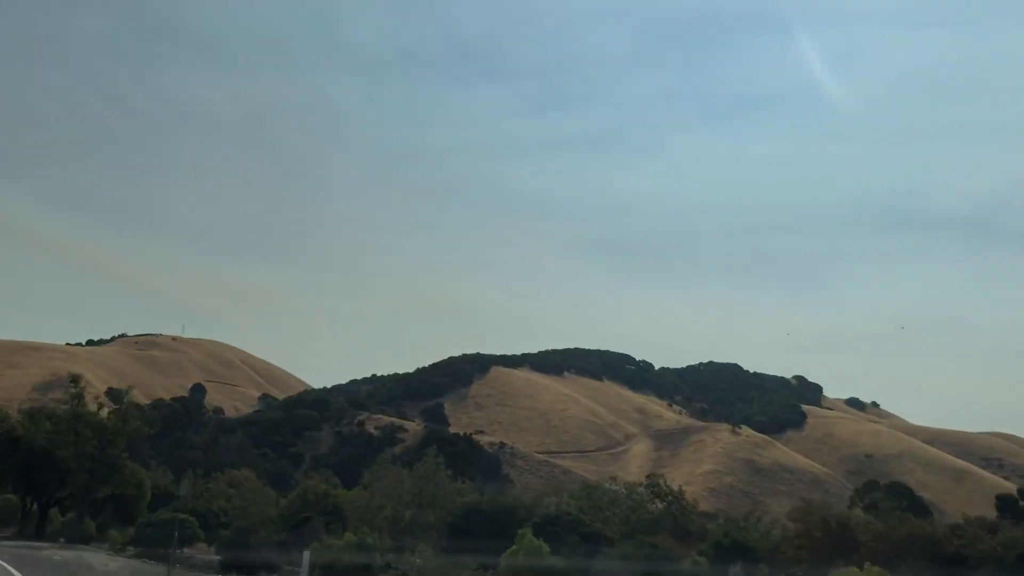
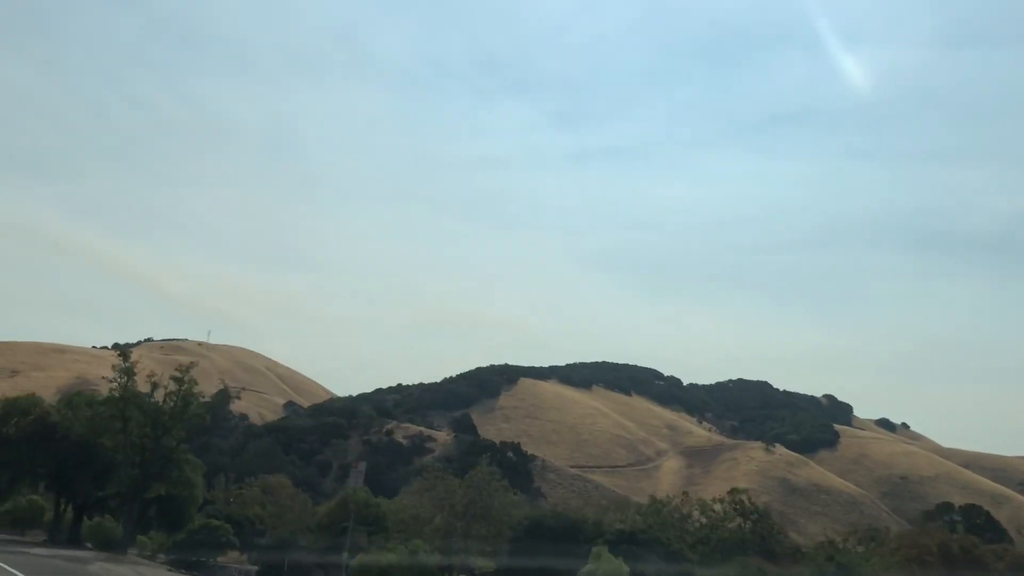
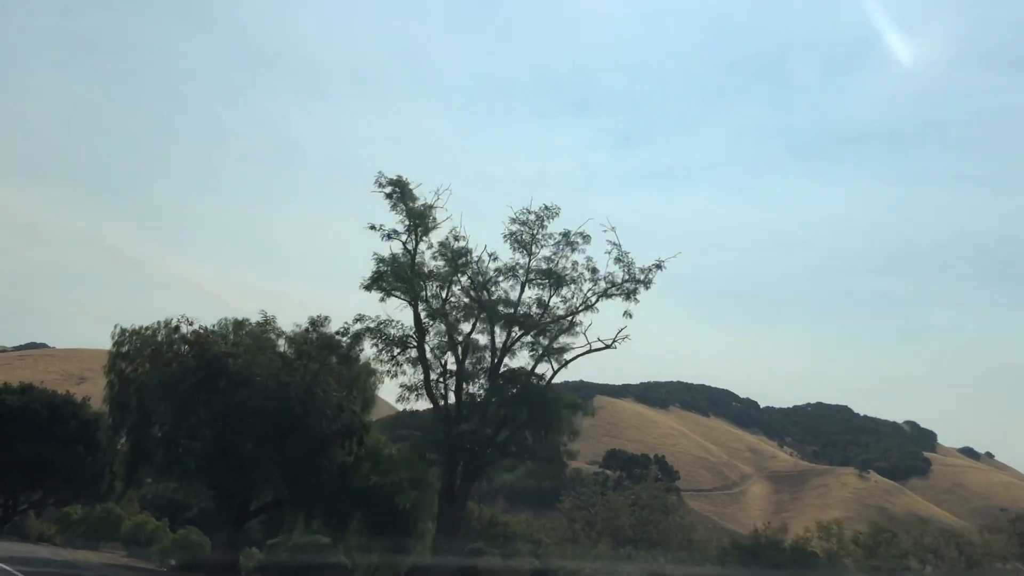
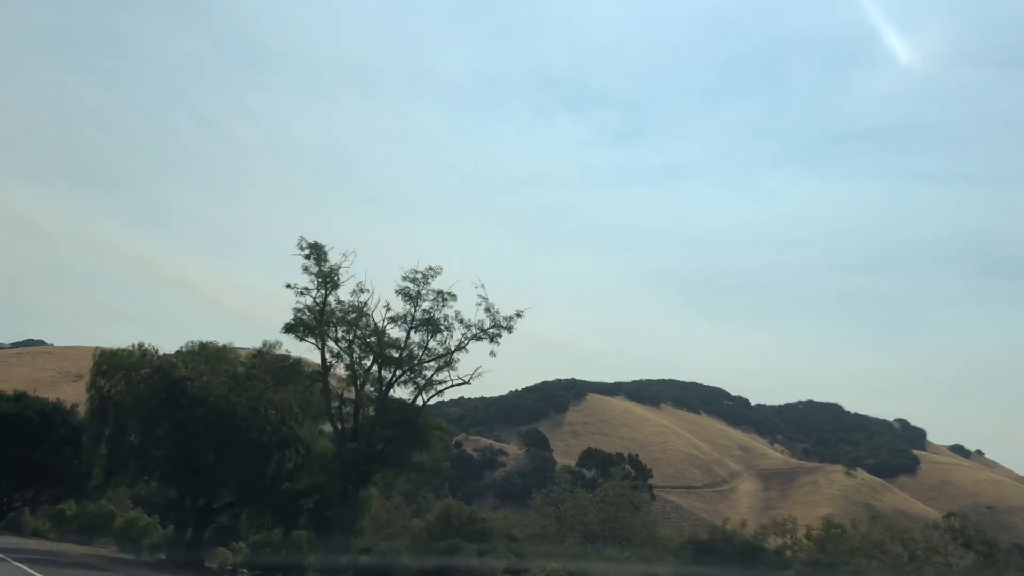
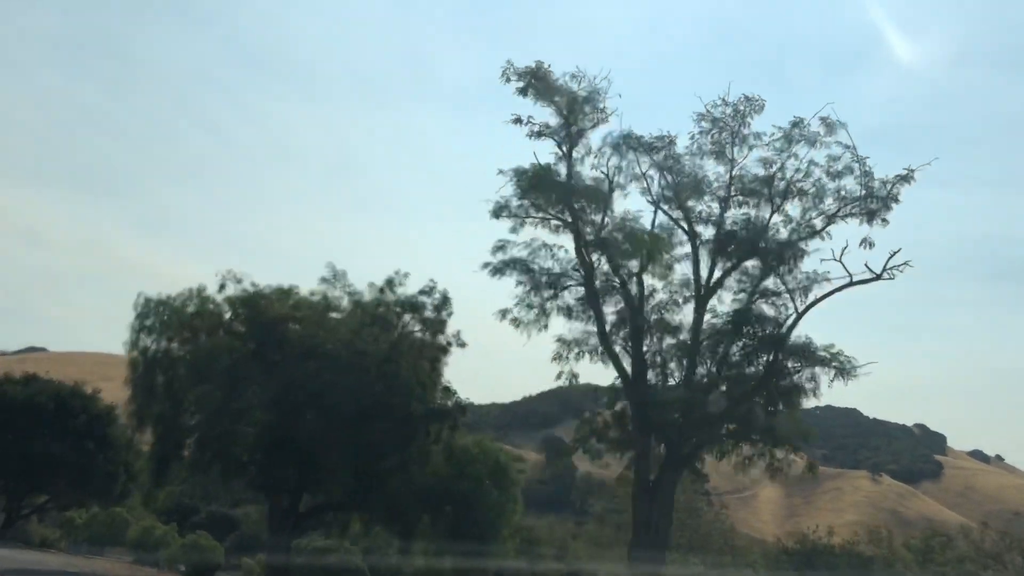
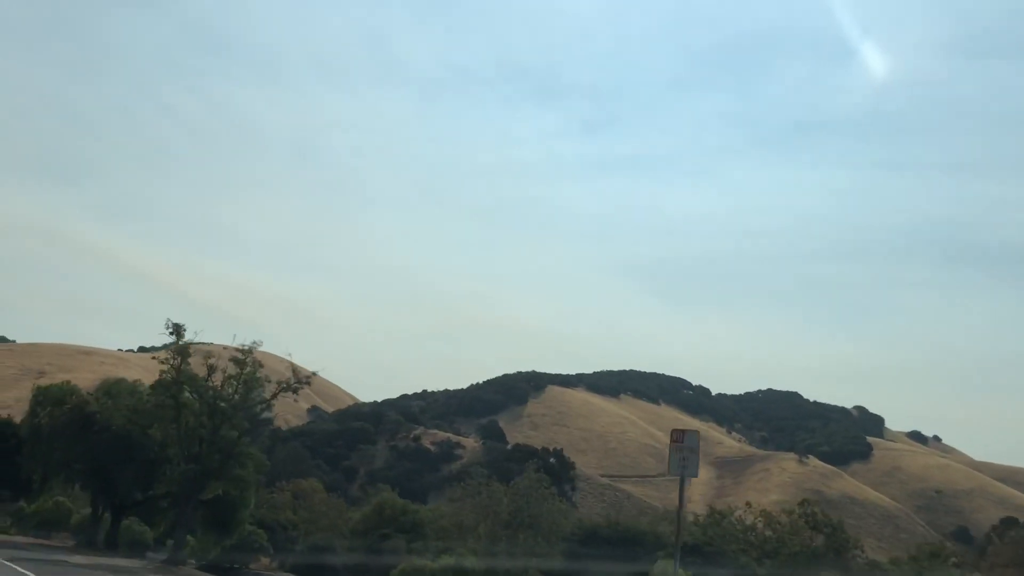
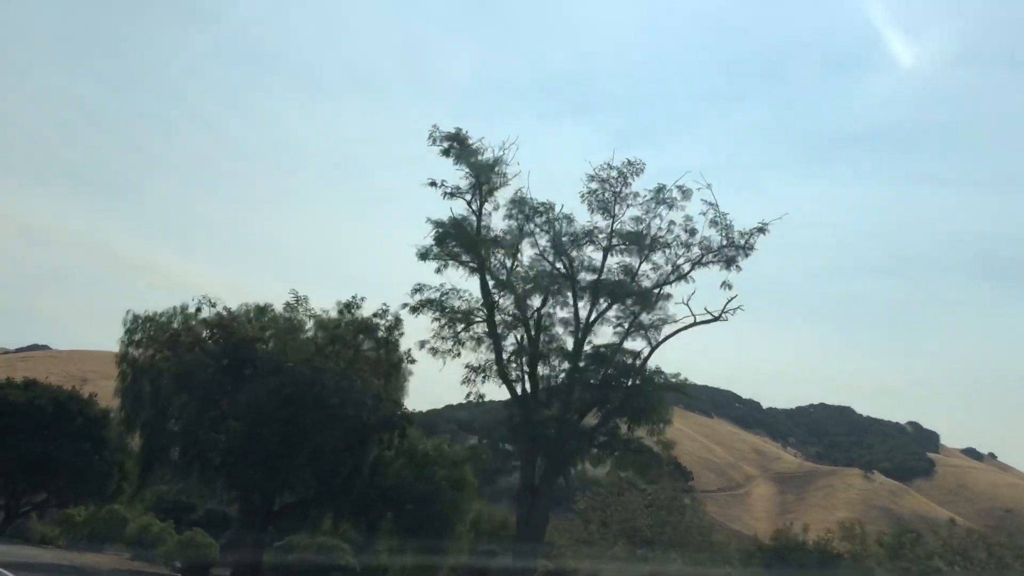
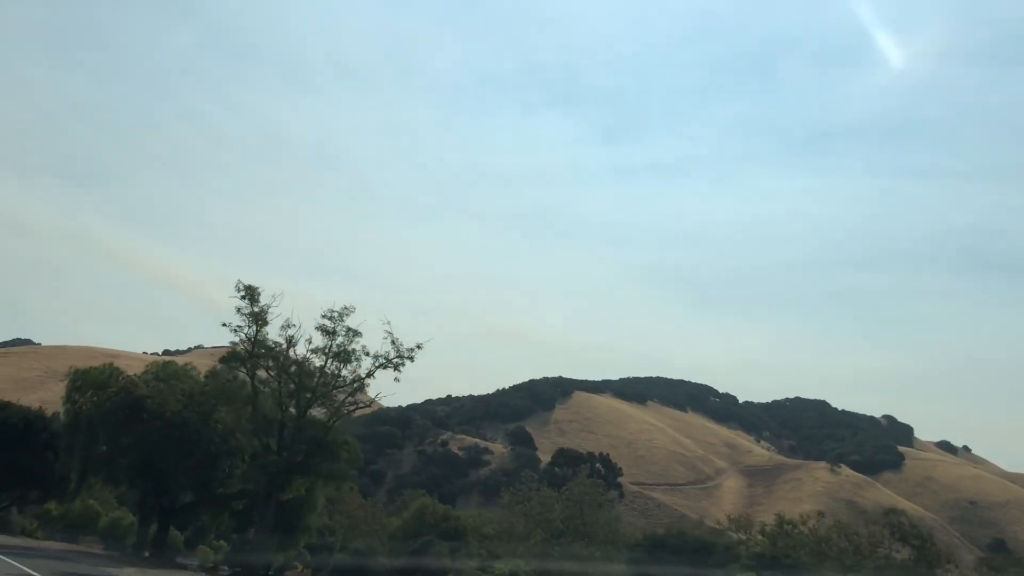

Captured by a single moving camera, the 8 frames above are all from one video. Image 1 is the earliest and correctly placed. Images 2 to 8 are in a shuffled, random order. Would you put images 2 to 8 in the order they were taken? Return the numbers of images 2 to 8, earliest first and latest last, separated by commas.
2, 6, 8, 4, 3, 7, 5
